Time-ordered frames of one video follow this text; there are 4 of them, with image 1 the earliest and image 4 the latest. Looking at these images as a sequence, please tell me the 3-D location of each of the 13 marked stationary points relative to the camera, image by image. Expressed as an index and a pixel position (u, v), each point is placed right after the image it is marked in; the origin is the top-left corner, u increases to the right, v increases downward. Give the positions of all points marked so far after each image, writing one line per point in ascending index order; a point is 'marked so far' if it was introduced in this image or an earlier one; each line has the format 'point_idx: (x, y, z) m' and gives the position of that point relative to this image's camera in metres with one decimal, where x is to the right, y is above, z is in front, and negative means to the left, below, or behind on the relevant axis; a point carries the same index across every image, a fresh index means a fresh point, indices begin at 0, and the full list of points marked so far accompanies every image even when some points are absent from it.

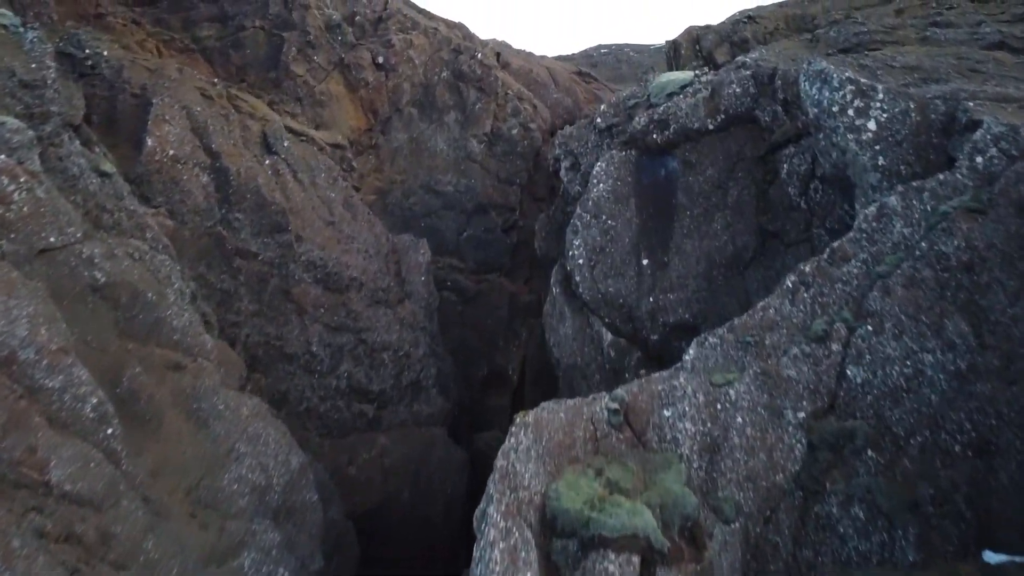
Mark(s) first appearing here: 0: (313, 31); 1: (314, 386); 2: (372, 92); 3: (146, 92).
0: (-2.6, +3.4, +10.0) m
1: (-2.1, -1.0, +8.1) m
2: (-1.9, +2.7, +10.4) m
3: (-3.7, +2.0, +7.7) m
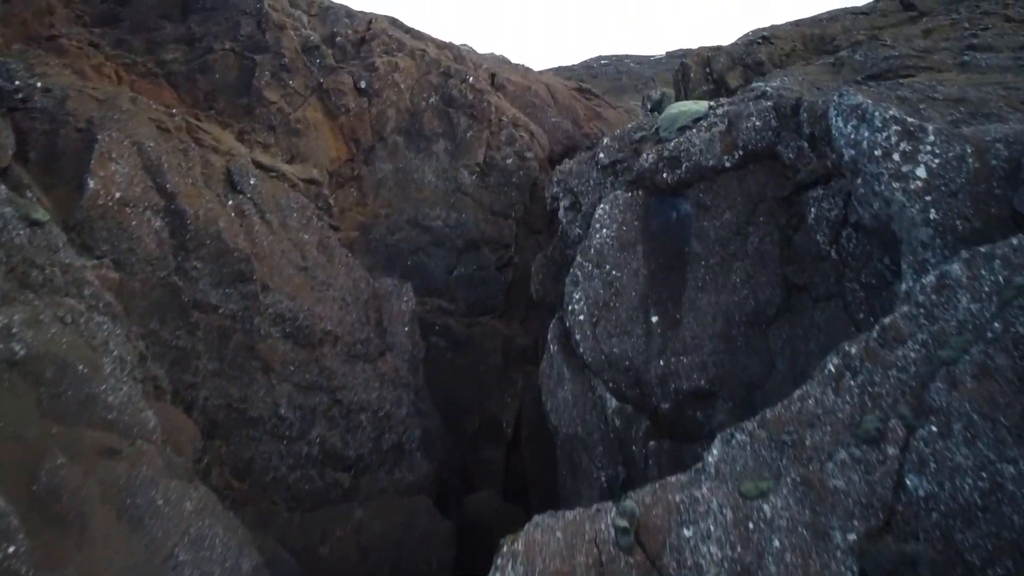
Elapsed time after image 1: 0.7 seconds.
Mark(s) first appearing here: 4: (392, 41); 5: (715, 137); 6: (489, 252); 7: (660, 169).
0: (-2.7, +2.8, +9.2) m
1: (-2.2, -1.6, +7.2) m
2: (-2.0, +2.1, +9.5) m
3: (-3.8, +1.5, +6.9) m
4: (-1.6, +3.2, +10.0) m
5: (+1.9, +1.4, +6.9) m
6: (-0.3, +0.5, +9.9) m
7: (+1.4, +1.1, +7.0) m
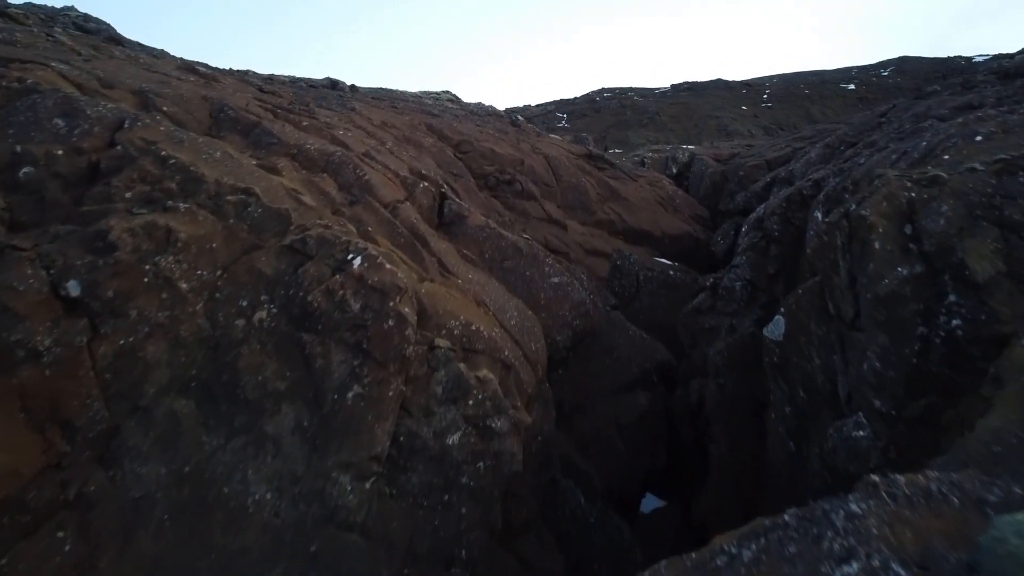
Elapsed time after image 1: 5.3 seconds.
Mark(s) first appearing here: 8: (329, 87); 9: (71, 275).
0: (-3.0, +0.3, +3.5) m
1: (-2.5, -4.0, +1.4) m
2: (-2.3, -0.4, +3.8) m
3: (-4.1, -1.0, +1.1) m
4: (-1.9, +0.7, +4.3) m
5: (+1.5, -1.0, +1.2) m
6: (-0.6, -2.1, +4.2) m
7: (+1.1, -1.3, +1.3) m
8: (-3.5, +3.8, +14.5) m
9: (-2.2, +0.1, +3.8) m
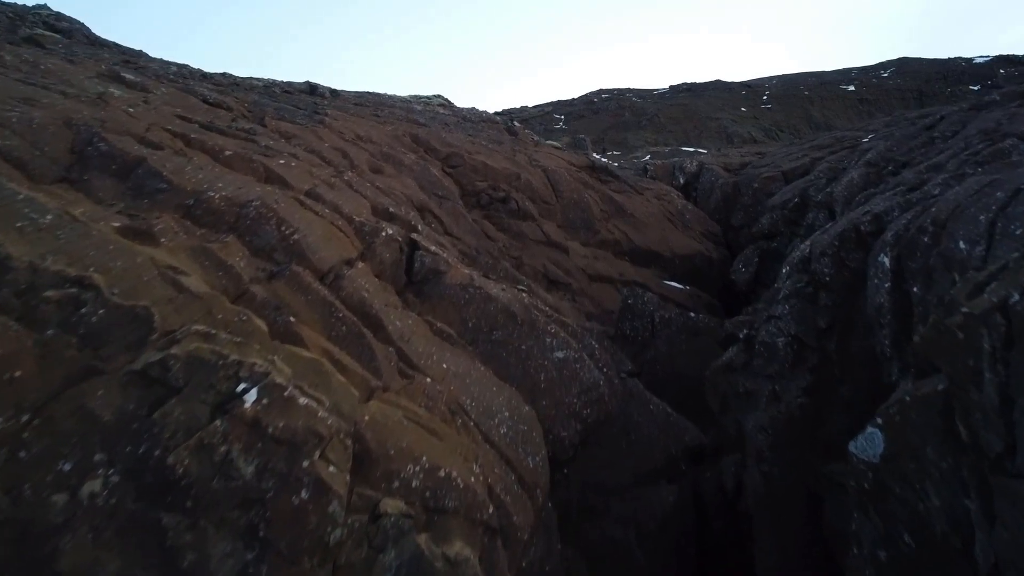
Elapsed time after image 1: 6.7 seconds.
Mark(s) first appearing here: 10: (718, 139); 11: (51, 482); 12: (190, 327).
0: (-3.1, -0.2, +2.0) m
1: (-2.5, -4.5, -0.1) m
2: (-2.3, -0.9, +2.3) m
3: (-4.1, -1.5, -0.4) m
4: (-1.9, +0.2, +2.8) m
5: (+1.5, -1.5, -0.3) m
6: (-0.6, -2.6, +2.7) m
7: (+1.0, -1.8, -0.2) m
8: (-3.6, +3.3, +13.0) m
9: (-2.2, -0.4, +2.3) m
10: (+5.6, +3.7, +19.7) m
11: (-1.5, -0.6, +2.7) m
12: (-1.2, -0.1, +2.9) m
